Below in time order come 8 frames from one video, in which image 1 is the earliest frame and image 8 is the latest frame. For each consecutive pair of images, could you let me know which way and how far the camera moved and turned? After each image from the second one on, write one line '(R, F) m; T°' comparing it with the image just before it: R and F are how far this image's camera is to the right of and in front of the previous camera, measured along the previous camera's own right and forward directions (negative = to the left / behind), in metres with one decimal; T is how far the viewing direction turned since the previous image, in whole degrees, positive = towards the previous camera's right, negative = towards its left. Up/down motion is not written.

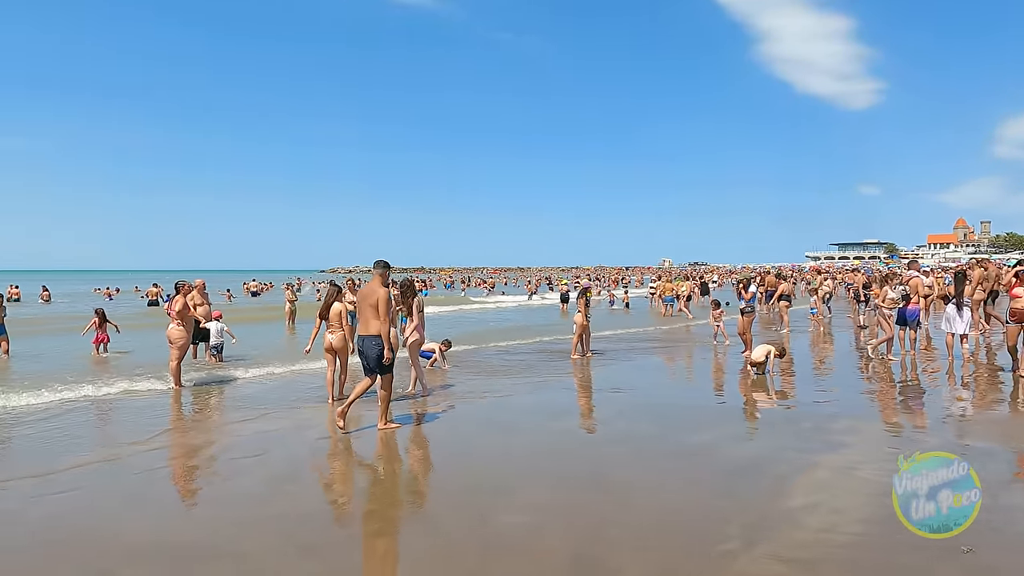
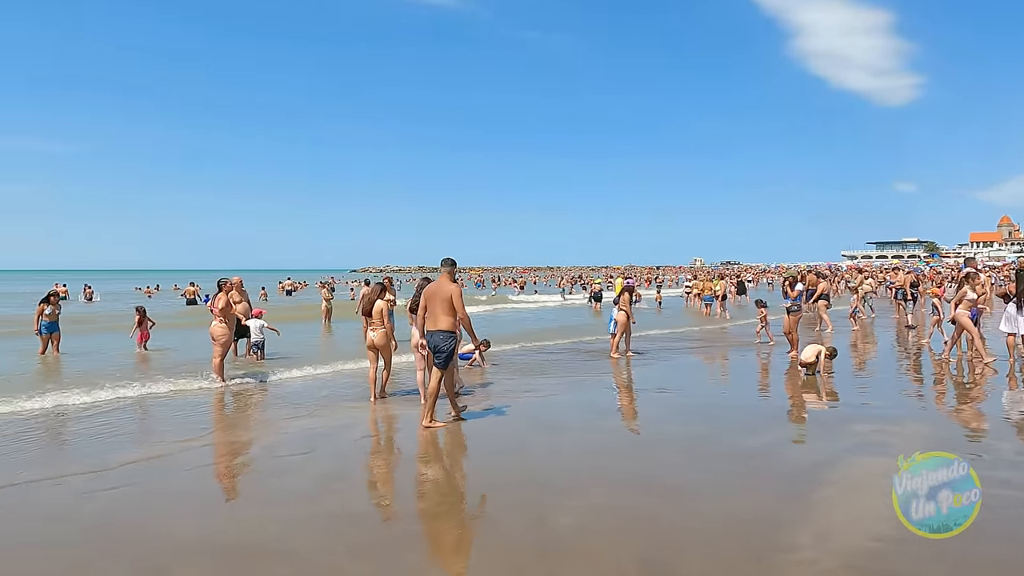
(-0.1, +0.1) m; -2°
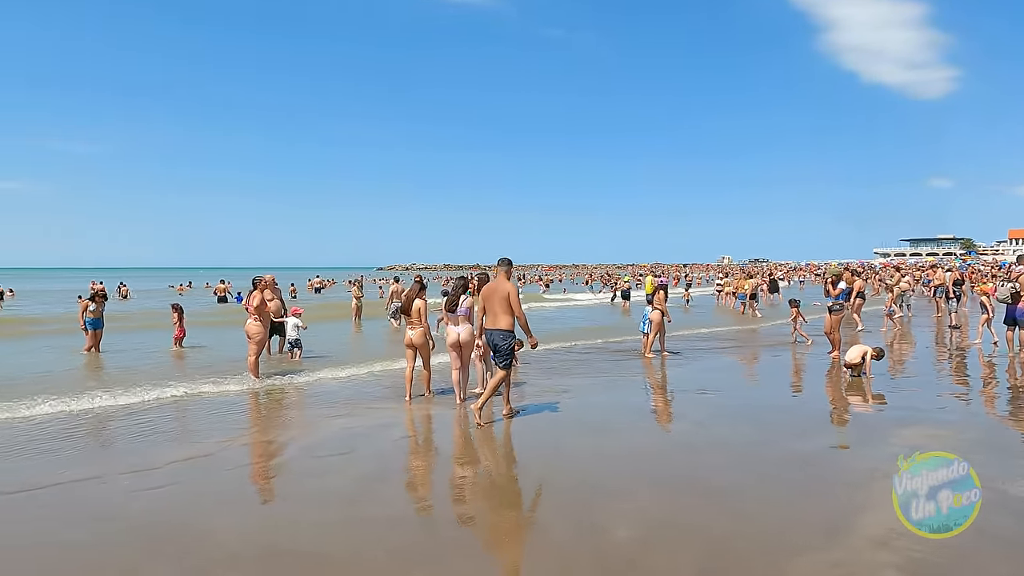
(-0.1, +0.1) m; -2°
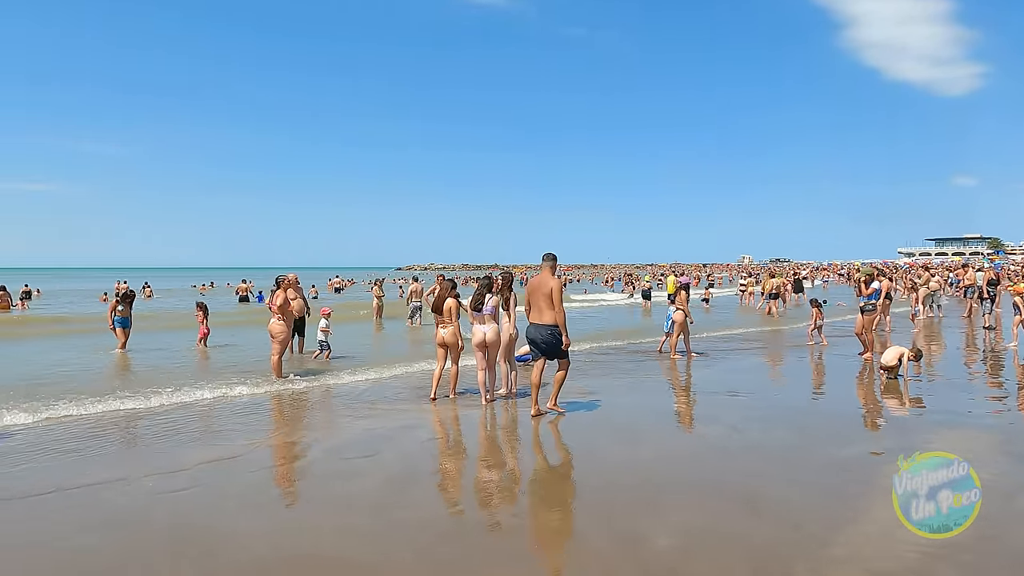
(-0.1, +0.1) m; -2°
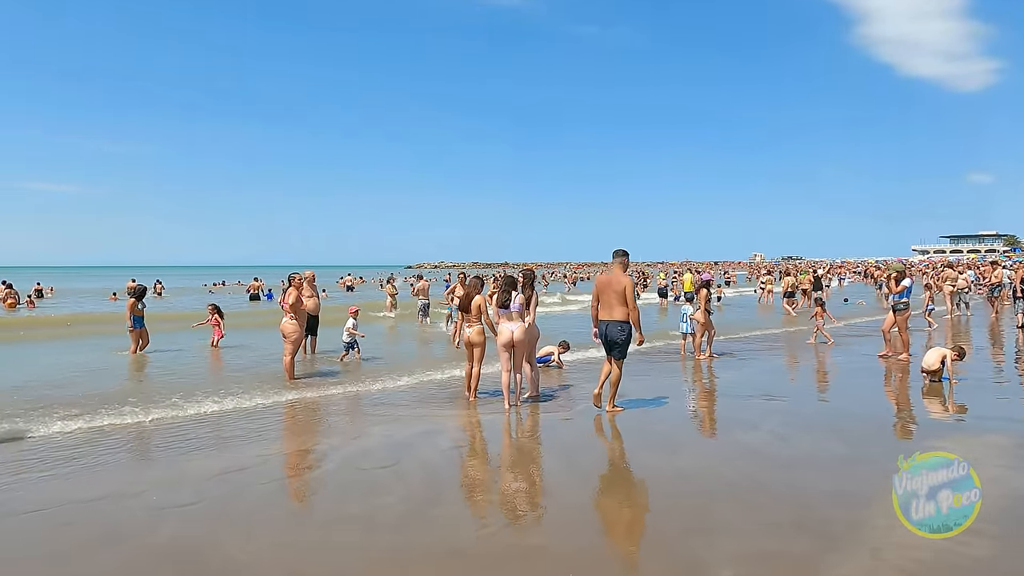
(-0.1, +0.4) m; -1°
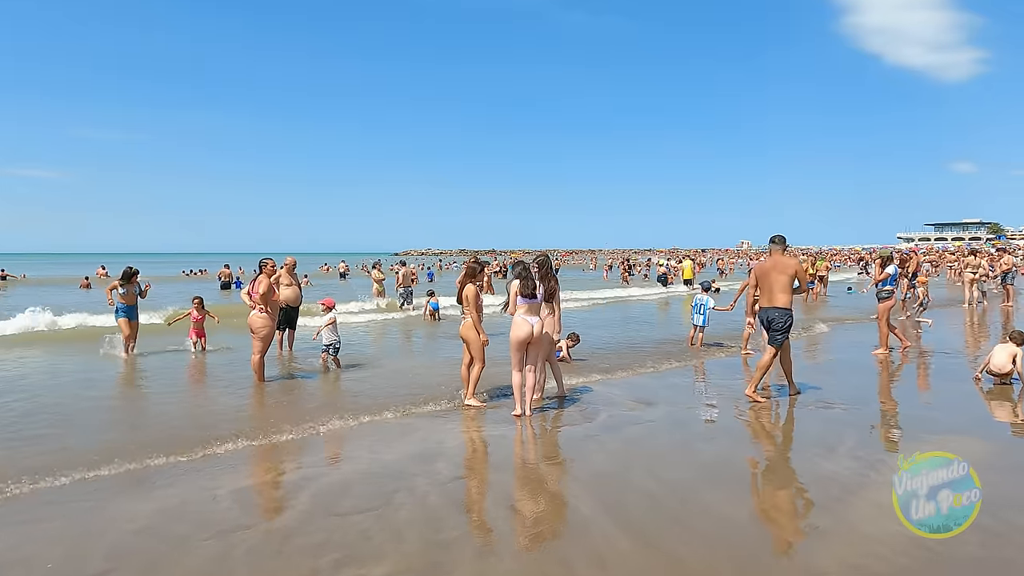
(-0.2, +1.2) m; +1°
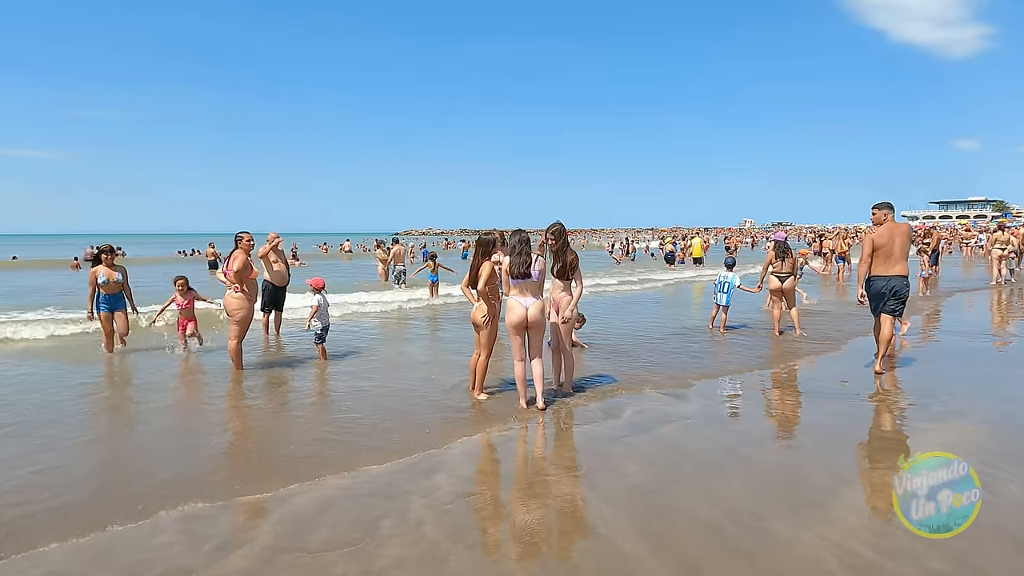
(-0.1, +0.9) m; 0°
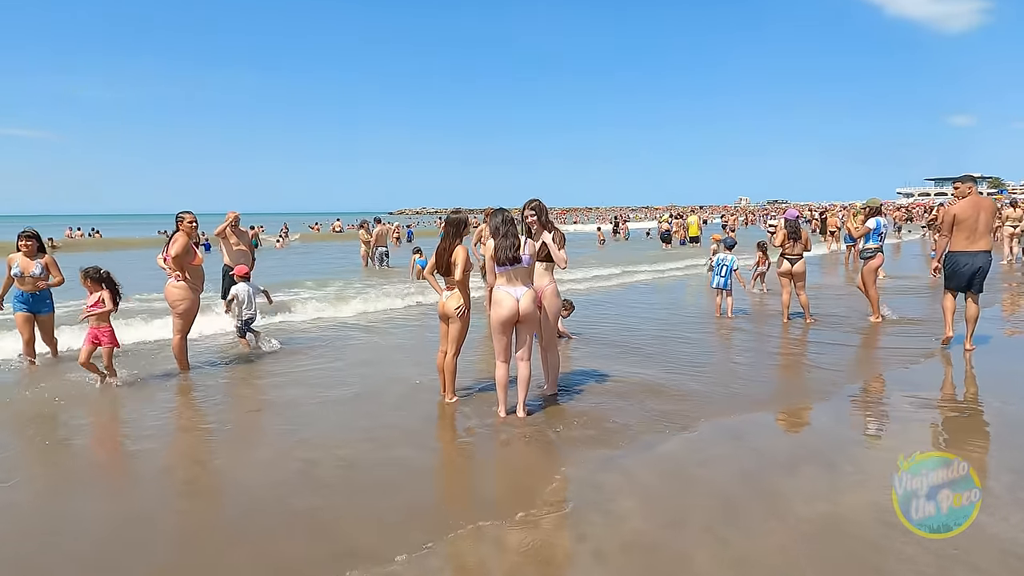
(+0.1, +0.8) m; 0°
